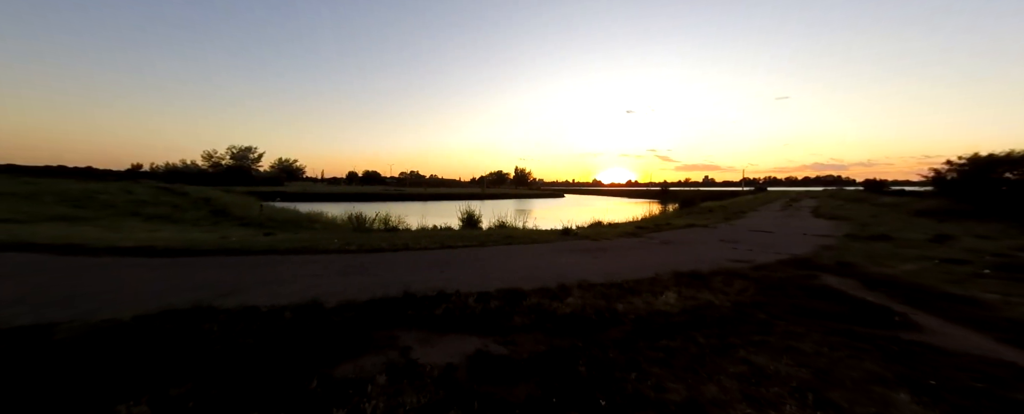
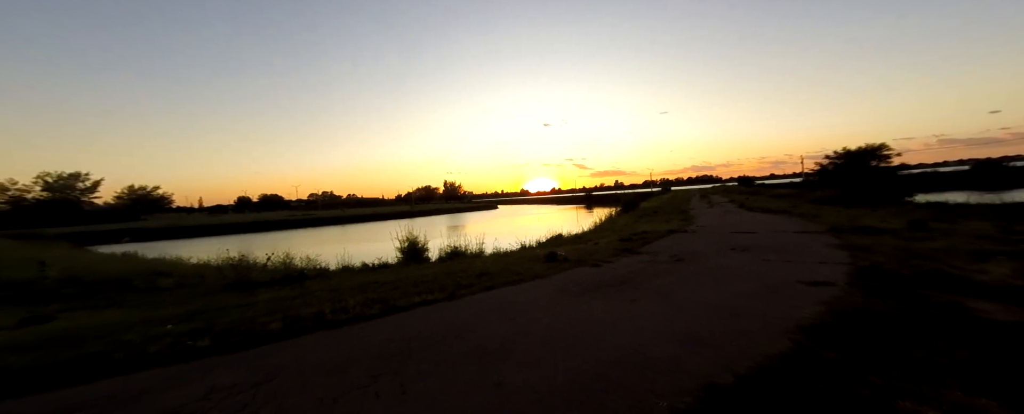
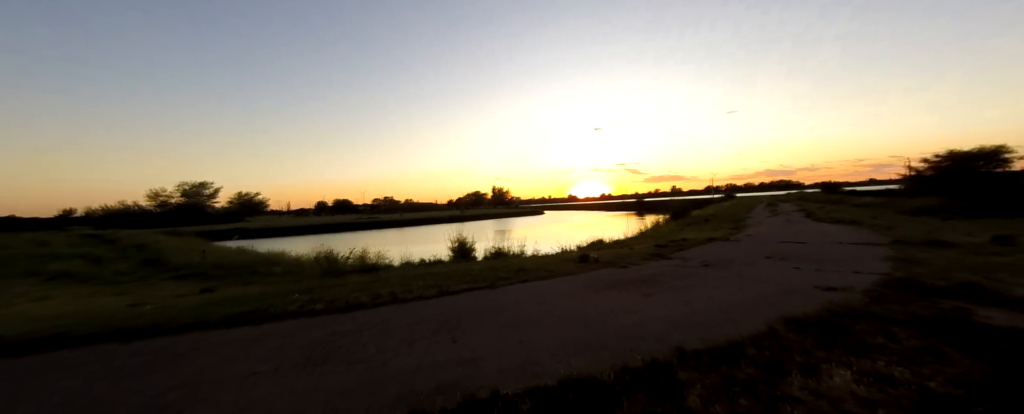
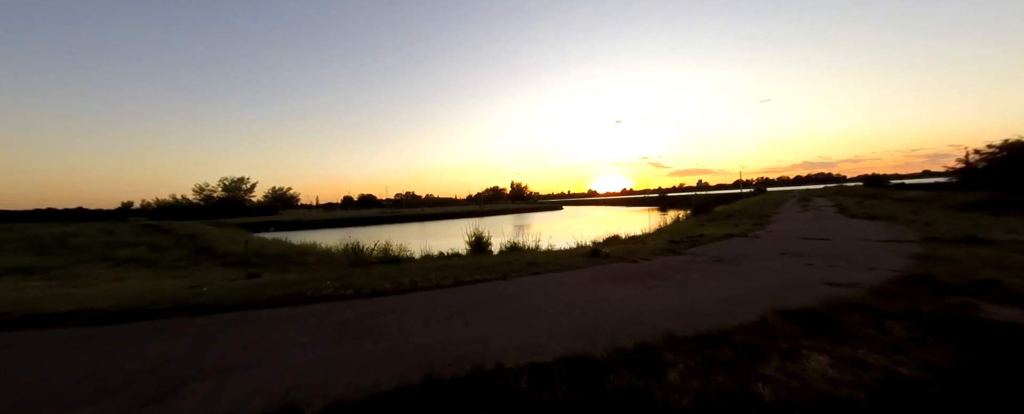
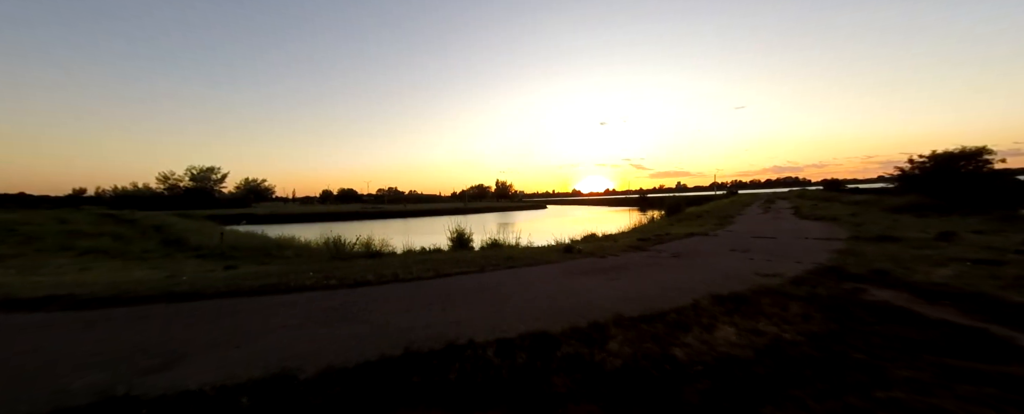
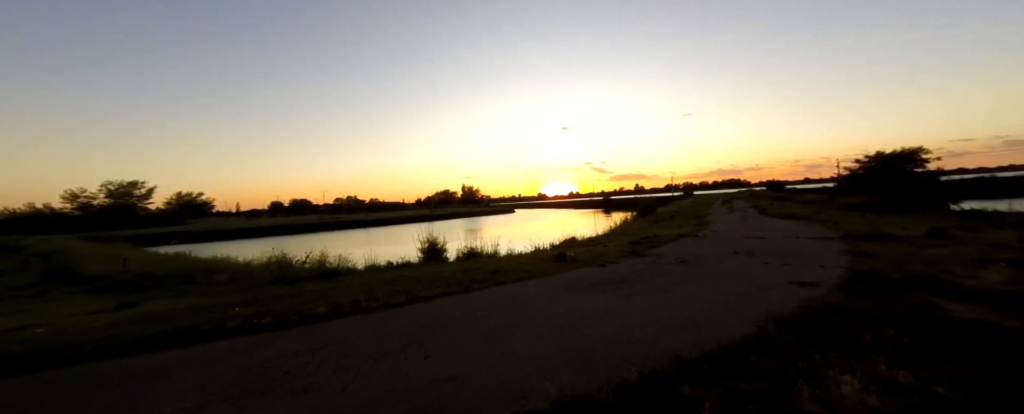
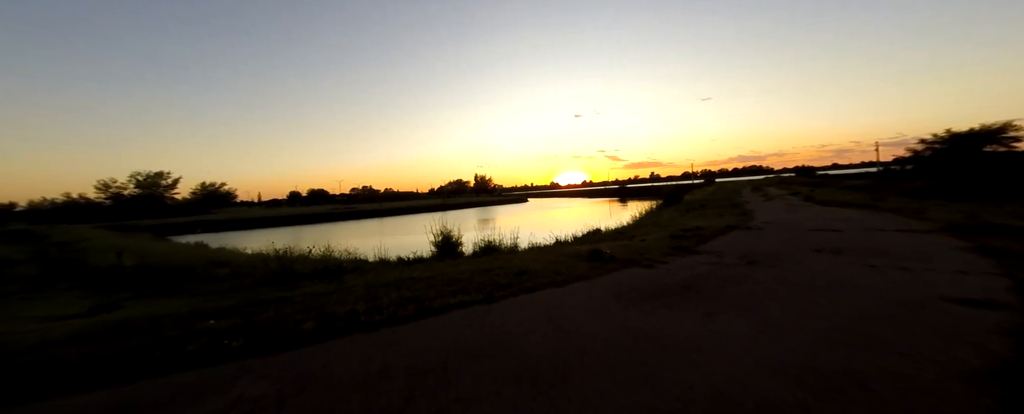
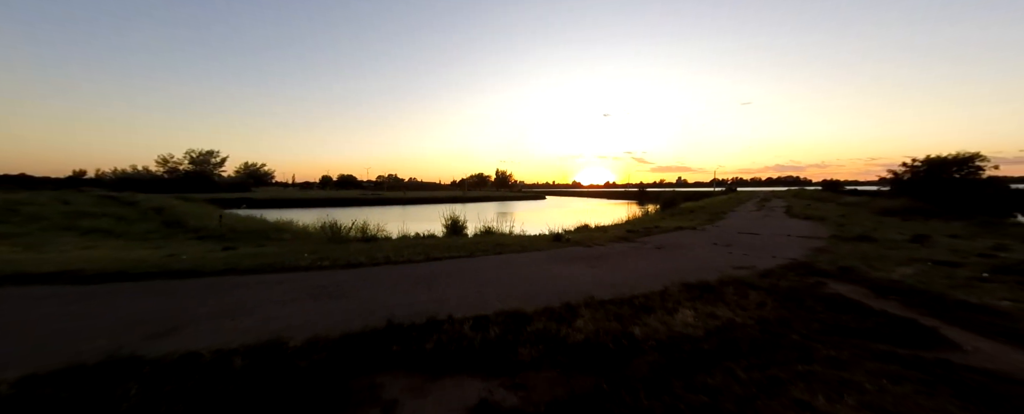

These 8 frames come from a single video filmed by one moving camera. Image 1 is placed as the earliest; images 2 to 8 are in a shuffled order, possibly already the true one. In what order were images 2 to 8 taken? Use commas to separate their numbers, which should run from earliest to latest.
8, 5, 4, 3, 6, 2, 7
